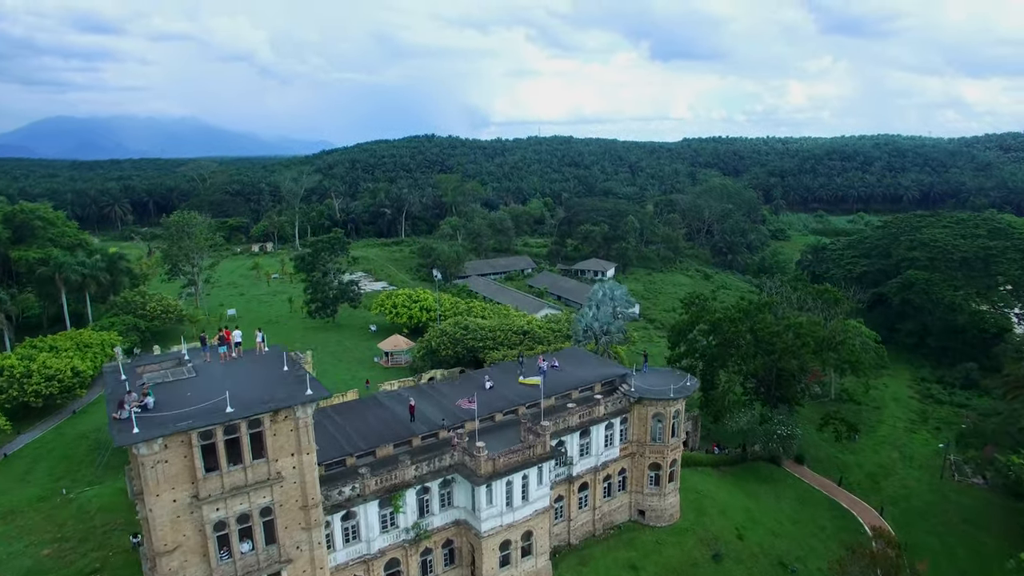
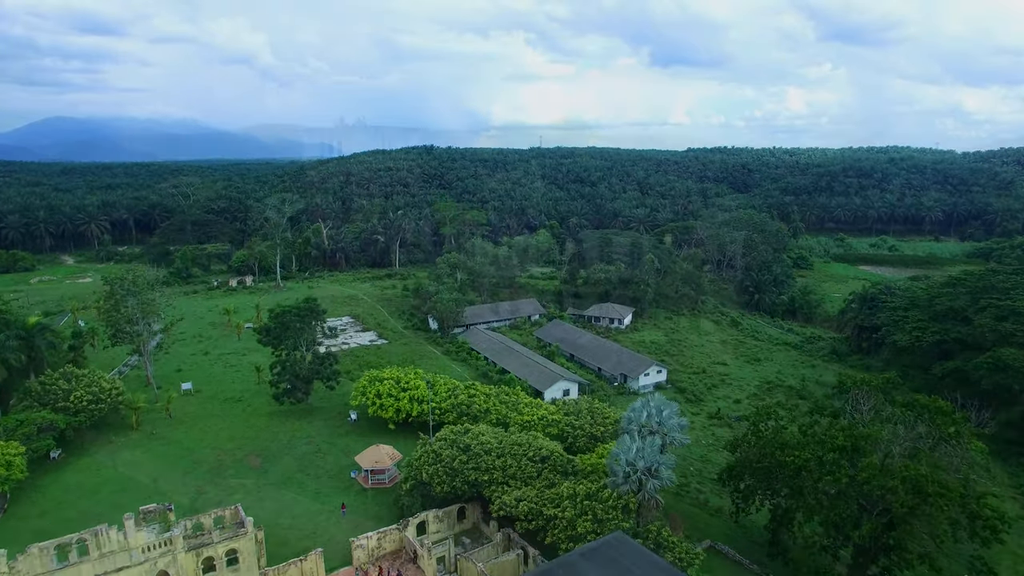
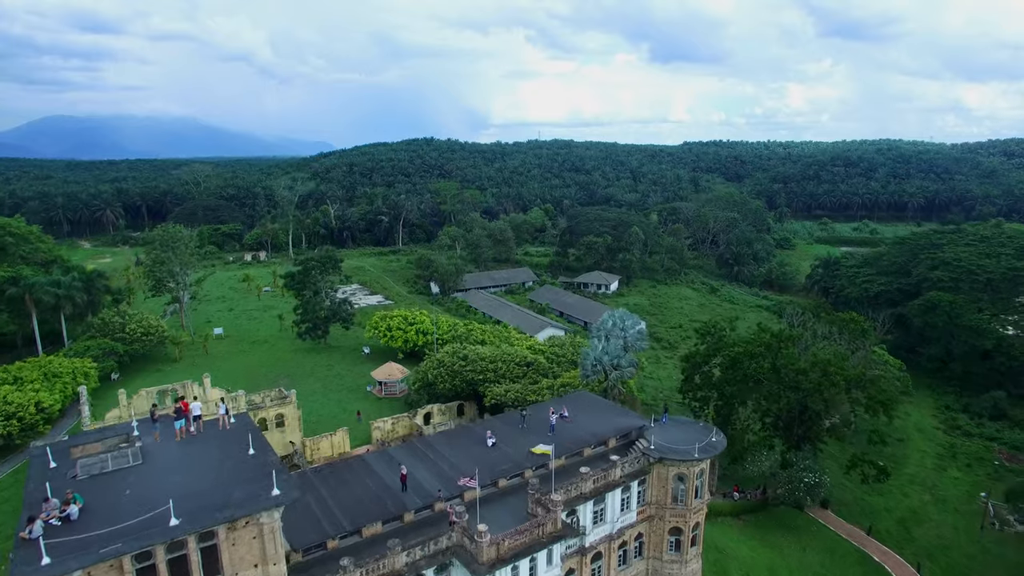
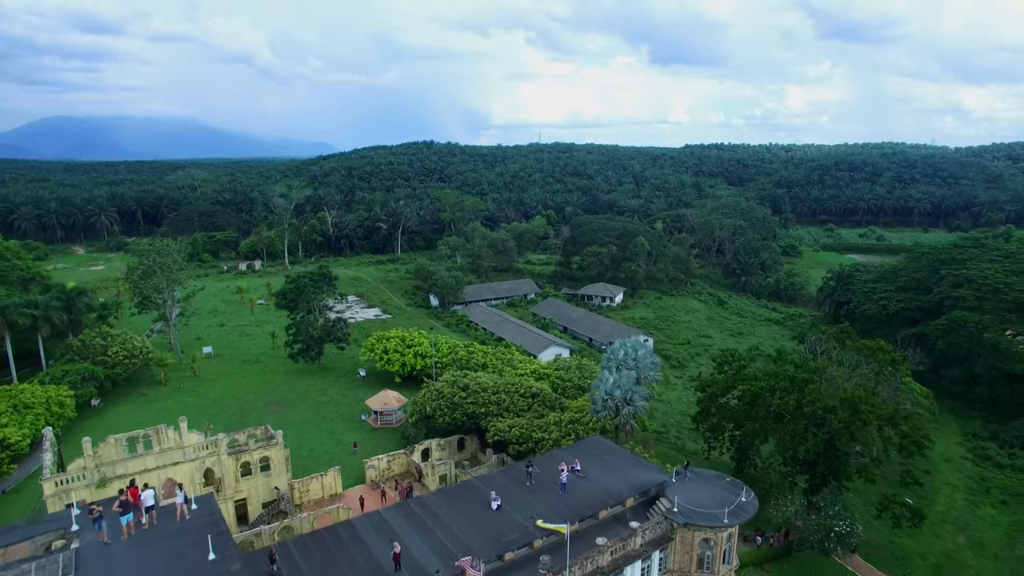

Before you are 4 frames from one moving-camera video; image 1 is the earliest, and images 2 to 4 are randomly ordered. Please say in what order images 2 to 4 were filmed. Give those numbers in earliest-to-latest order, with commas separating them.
3, 4, 2
